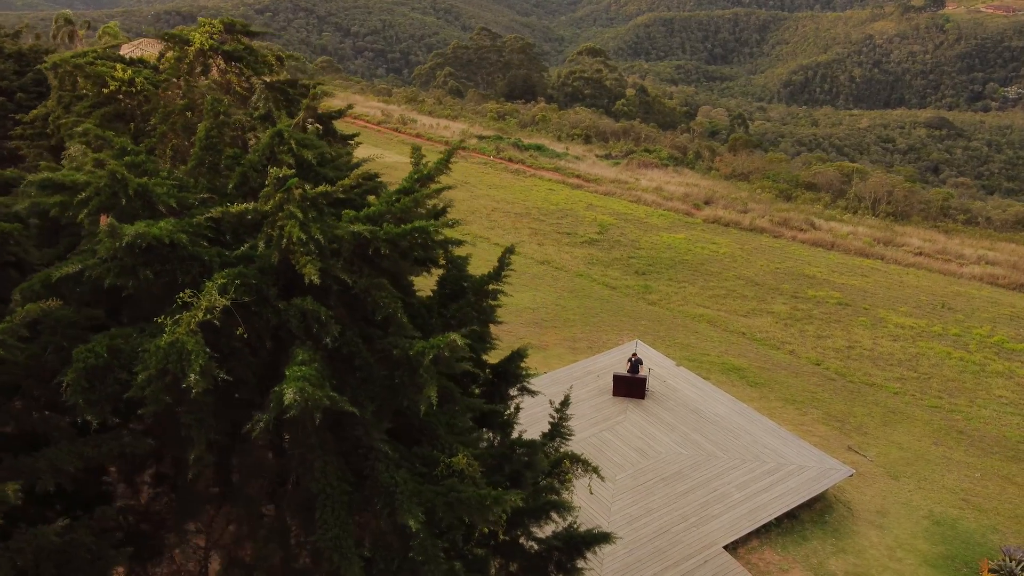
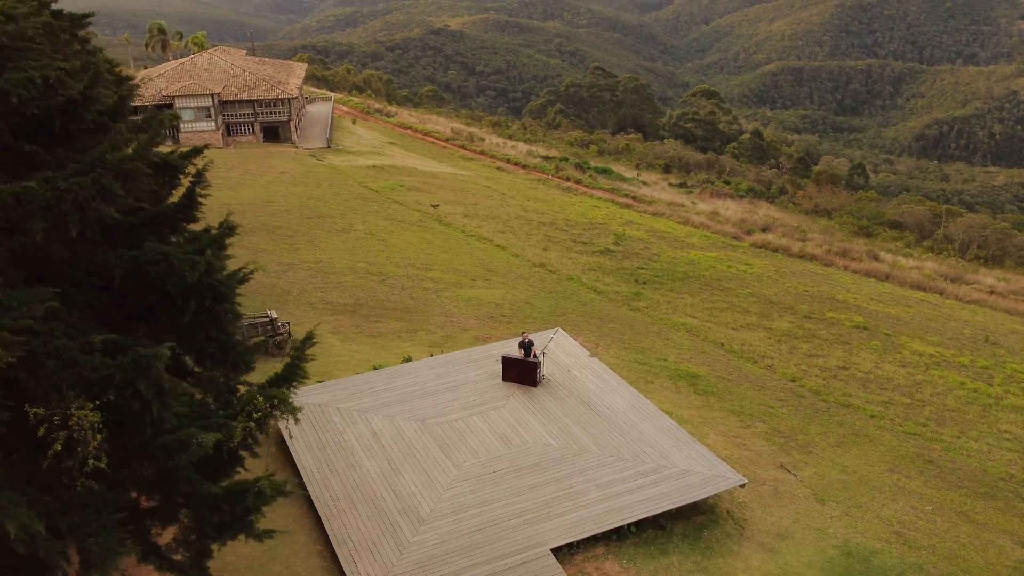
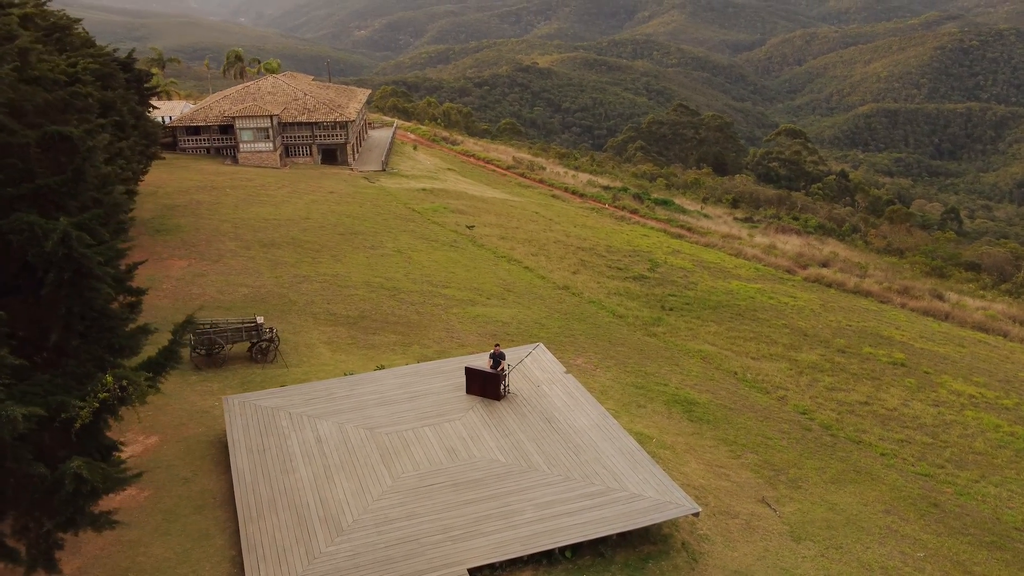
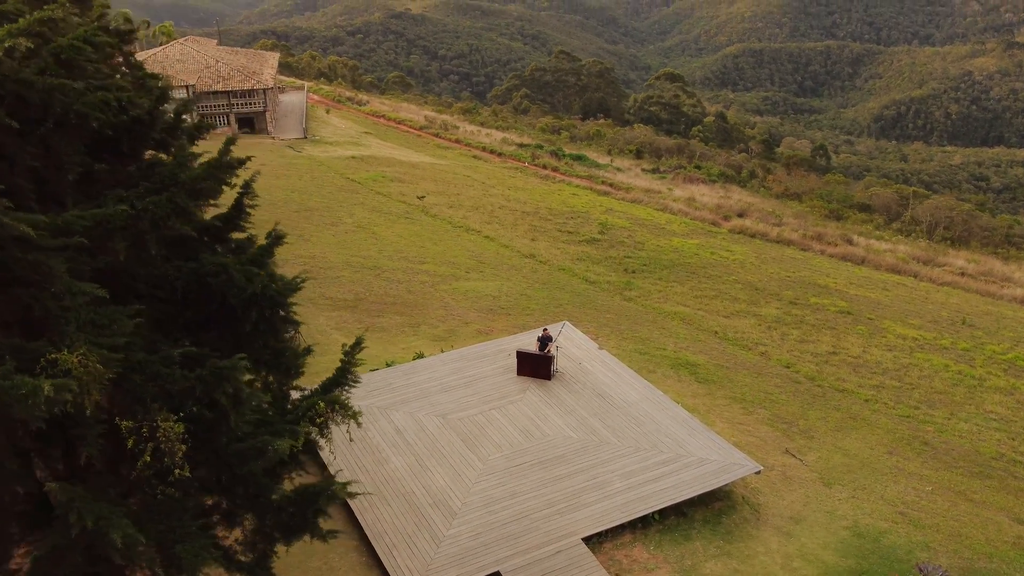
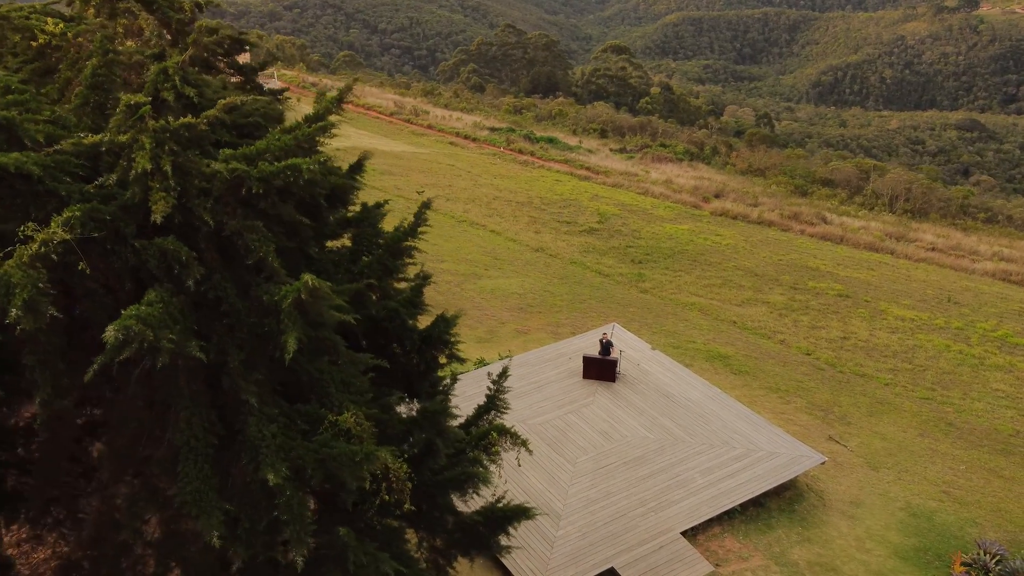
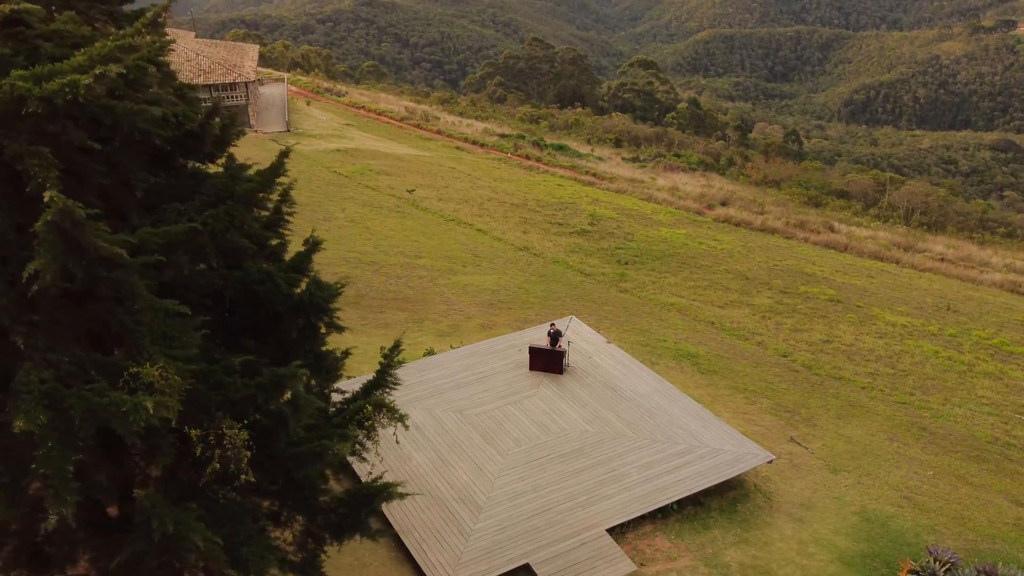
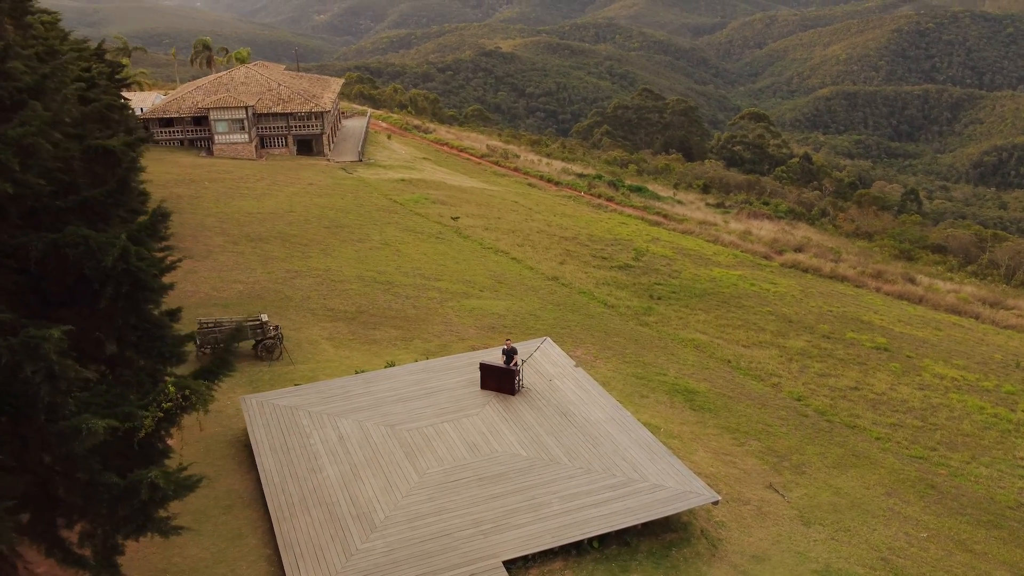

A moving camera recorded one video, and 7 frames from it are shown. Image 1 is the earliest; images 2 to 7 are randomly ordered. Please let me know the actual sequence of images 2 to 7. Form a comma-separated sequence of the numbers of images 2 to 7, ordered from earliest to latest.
5, 6, 4, 2, 7, 3
